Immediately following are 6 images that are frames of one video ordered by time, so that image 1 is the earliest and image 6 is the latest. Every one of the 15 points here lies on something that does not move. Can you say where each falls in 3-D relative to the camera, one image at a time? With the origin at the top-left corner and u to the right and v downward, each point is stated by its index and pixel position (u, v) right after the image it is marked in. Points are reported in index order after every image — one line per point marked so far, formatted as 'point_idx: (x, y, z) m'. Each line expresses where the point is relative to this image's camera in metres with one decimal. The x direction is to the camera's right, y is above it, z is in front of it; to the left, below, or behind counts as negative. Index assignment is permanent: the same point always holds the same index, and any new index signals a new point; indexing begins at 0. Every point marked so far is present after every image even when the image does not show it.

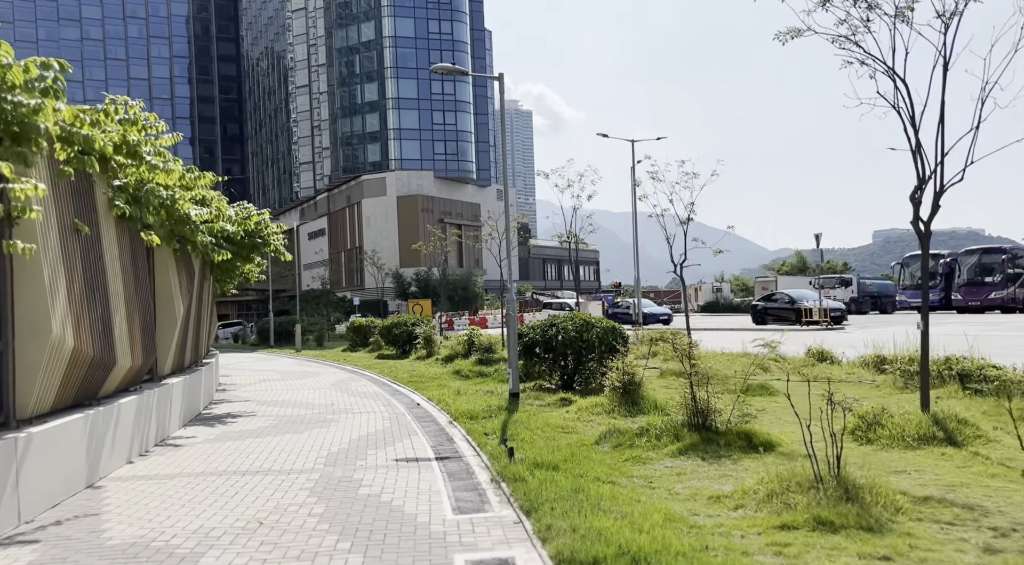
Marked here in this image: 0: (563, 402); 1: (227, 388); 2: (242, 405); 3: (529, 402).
0: (+0.8, -2.0, +13.8) m
1: (-6.7, -2.5, +19.7) m
2: (-5.2, -2.4, +16.0) m
3: (+0.3, -2.0, +14.1) m
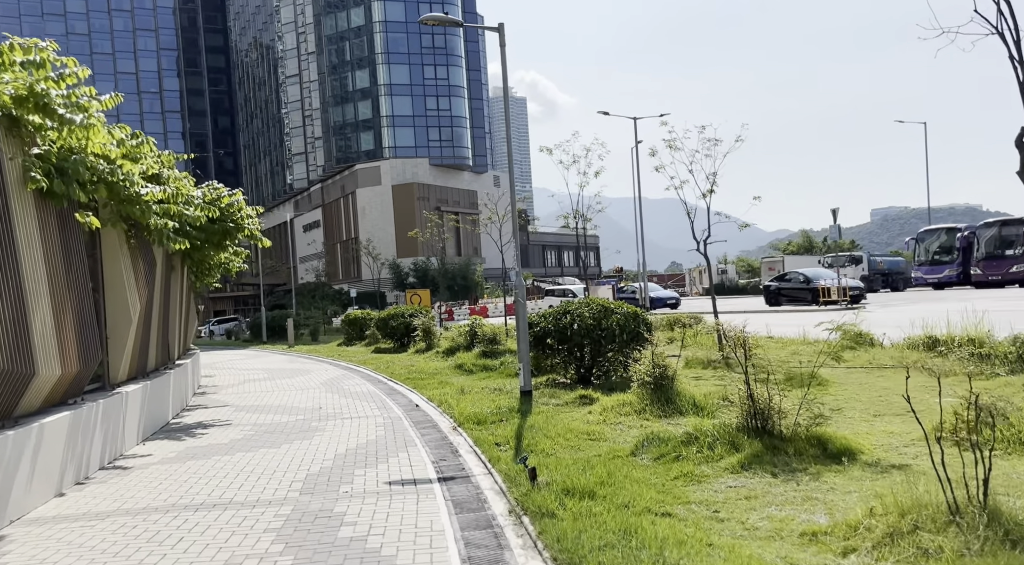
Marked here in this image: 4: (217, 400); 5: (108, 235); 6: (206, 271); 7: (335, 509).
0: (+1.0, -1.7, +12.0) m
1: (-6.5, -2.3, +17.9) m
2: (-5.0, -2.2, +14.2) m
3: (+0.5, -1.7, +12.3) m
4: (-5.7, -2.3, +16.0) m
5: (-5.2, +0.6, +10.7) m
6: (-6.8, +0.3, +18.3) m
7: (-1.5, -1.9, +7.0) m
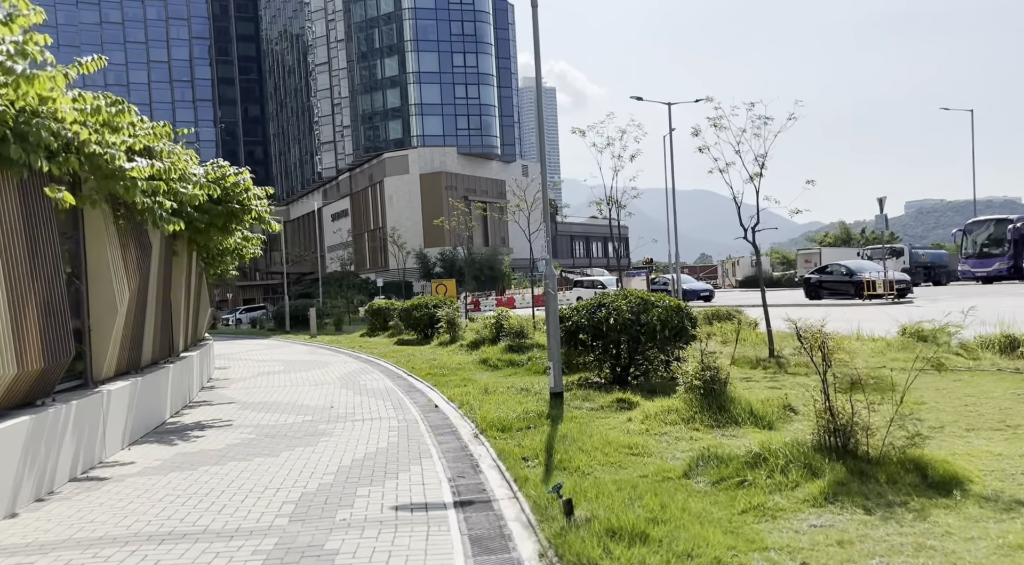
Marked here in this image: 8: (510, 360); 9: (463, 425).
0: (+1.4, -1.6, +10.7) m
1: (-5.9, -2.1, +16.8) m
2: (-4.5, -2.0, +13.1) m
3: (+0.8, -1.6, +11.0) m
4: (-5.2, -2.0, +14.9) m
5: (-4.8, +0.8, +9.6) m
6: (-6.2, +0.6, +17.2) m
7: (-1.3, -1.8, +5.8) m
8: (0.0, -1.7, +18.1) m
9: (-0.6, -1.8, +10.4) m
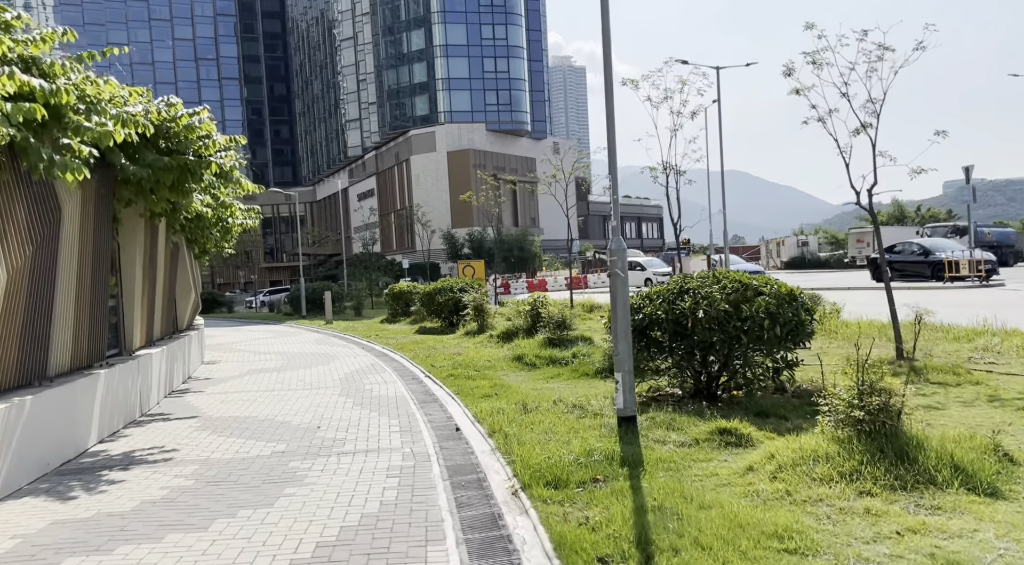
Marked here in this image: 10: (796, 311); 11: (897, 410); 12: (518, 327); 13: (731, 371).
0: (+1.9, -1.4, +7.3) m
1: (-5.2, -1.7, +13.7) m
2: (-4.0, -1.7, +9.9) m
3: (+1.3, -1.4, +7.6) m
4: (-4.5, -1.7, +11.7) m
5: (-4.4, +1.0, +6.3) m
6: (-5.5, +0.9, +14.0) m
7: (-1.0, -1.7, +2.5) m
8: (+0.7, -1.3, +14.8) m
9: (-0.2, -1.6, +7.1) m
10: (+3.1, -0.3, +9.0) m
11: (+2.8, -1.0, +6.3) m
12: (+0.1, -1.0, +18.6) m
13: (+2.4, -0.9, +9.0) m
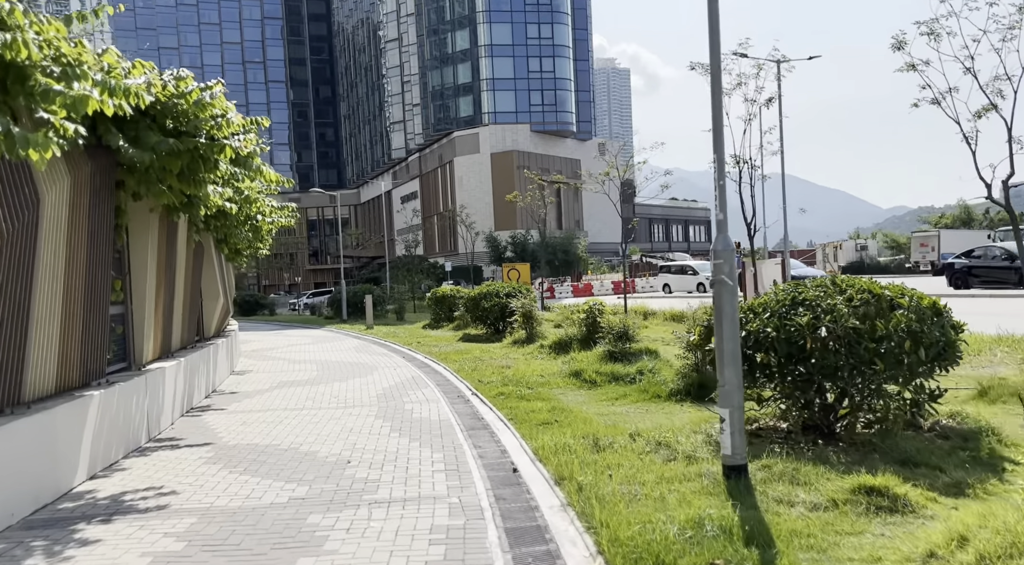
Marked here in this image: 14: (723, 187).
0: (+2.4, -1.4, +5.5) m
1: (-4.4, -1.8, +12.2) m
2: (-3.3, -1.8, +8.4) m
3: (+1.9, -1.5, +5.8) m
4: (-3.8, -1.8, +10.3) m
5: (-3.9, +0.9, +4.9) m
6: (-4.6, +0.9, +12.6) m
7: (-0.7, -1.8, +0.8) m
8: (+1.6, -1.4, +13.0) m
9: (+0.4, -1.7, +5.4) m
10: (+3.7, -0.4, +7.2) m
11: (+3.3, -1.0, +4.5) m
12: (+1.2, -1.1, +16.9) m
13: (+3.0, -1.0, +7.2) m
14: (+1.7, +0.7, +6.5) m
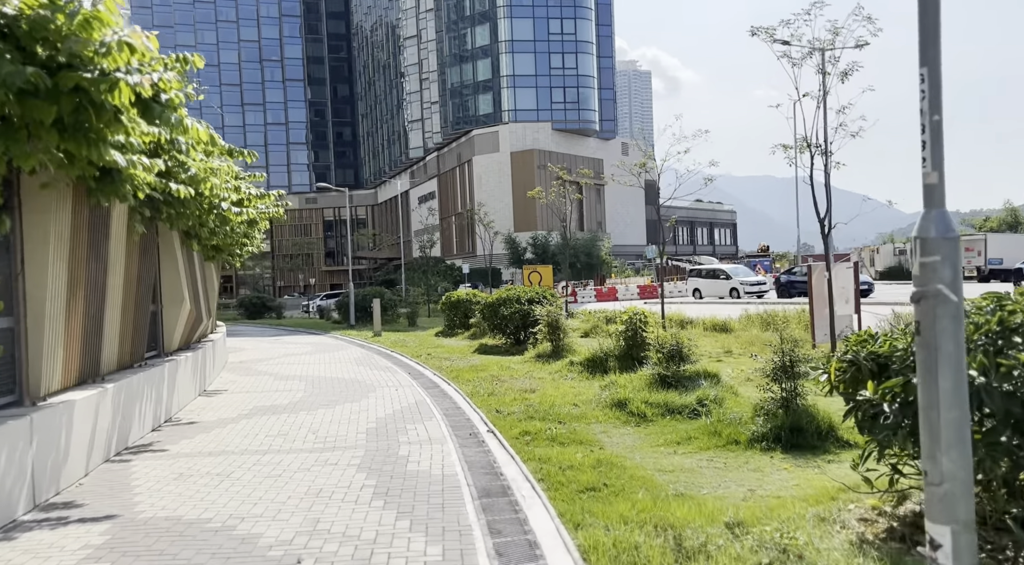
0: (+2.6, -1.5, +2.6) m
1: (-4.1, -1.8, +9.5) m
2: (-3.1, -1.8, +5.7) m
3: (+2.0, -1.5, +3.0) m
4: (-3.5, -1.8, +7.6) m
5: (-3.7, +0.9, +2.2) m
6: (-4.2, +0.8, +9.9) m
7: (-0.6, -1.8, -2.0) m
8: (+1.9, -1.5, +10.2) m
9: (+0.5, -1.7, +2.6) m
10: (+3.9, -0.5, +4.3) m
11: (+3.5, -1.1, +1.6) m
12: (+1.7, -1.2, +14.1) m
13: (+3.2, -1.1, +4.4) m
14: (+1.9, +0.7, +3.6) m
